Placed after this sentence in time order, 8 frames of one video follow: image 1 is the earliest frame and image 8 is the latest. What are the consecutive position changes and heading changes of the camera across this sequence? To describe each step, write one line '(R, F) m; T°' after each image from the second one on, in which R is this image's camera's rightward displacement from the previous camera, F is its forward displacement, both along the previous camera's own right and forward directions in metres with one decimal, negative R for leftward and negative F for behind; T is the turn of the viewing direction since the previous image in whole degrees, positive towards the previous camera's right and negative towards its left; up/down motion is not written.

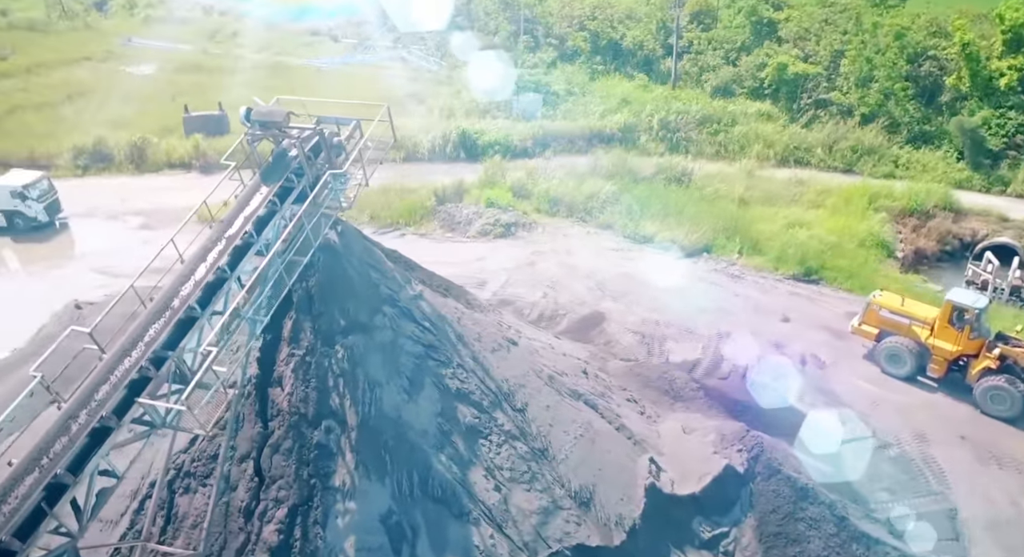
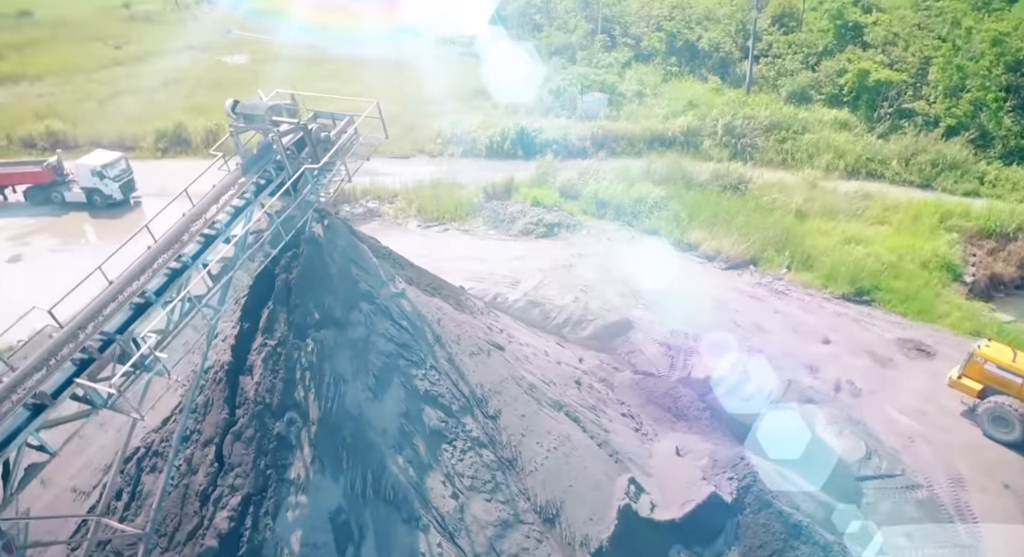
(+0.9, +0.2) m; -6°
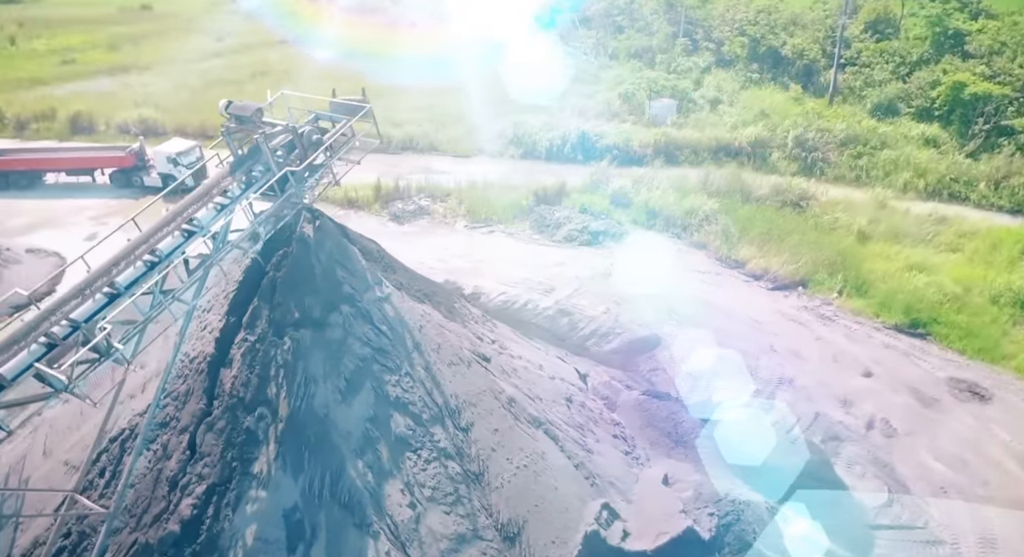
(+0.9, +0.1) m; -6°
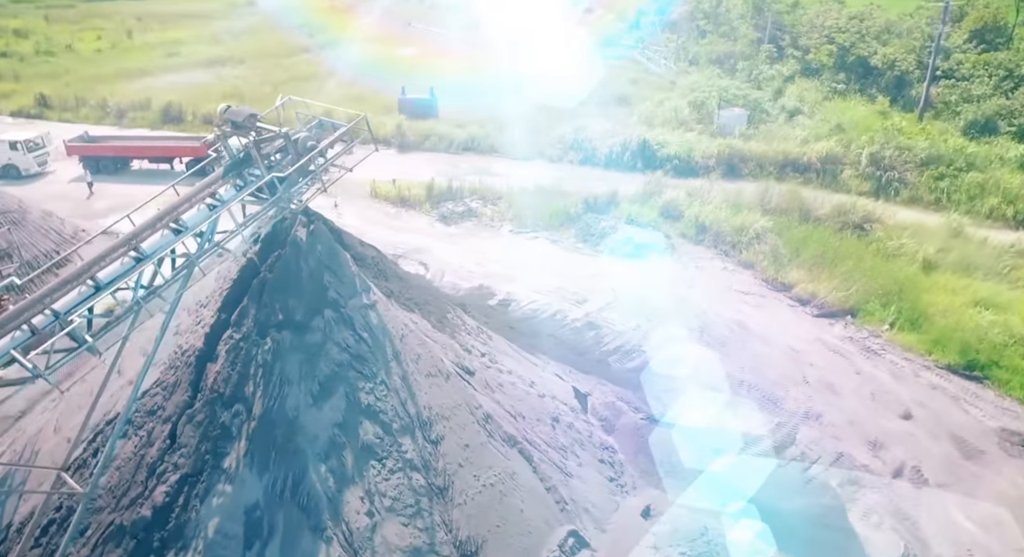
(+0.9, +0.1) m; -6°
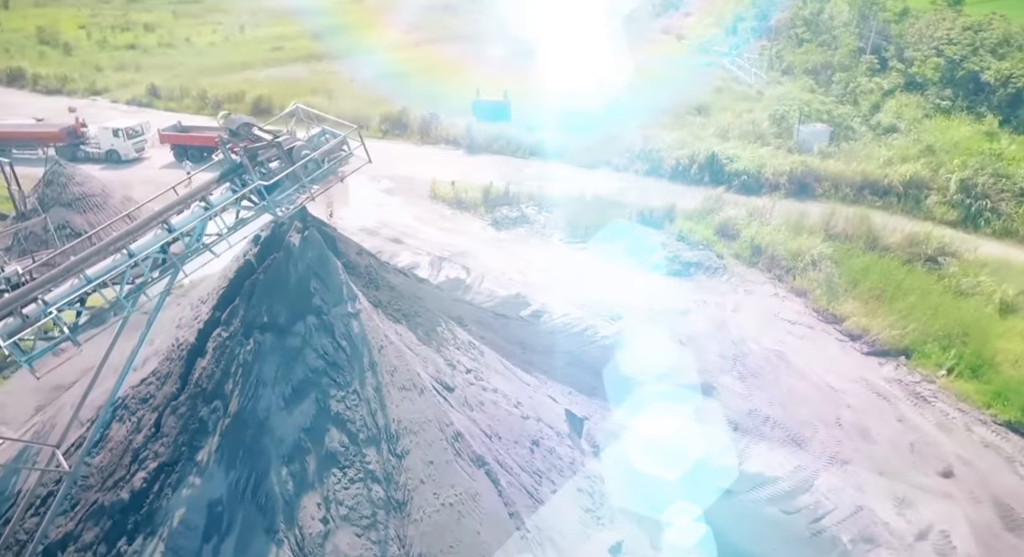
(+1.0, +0.1) m; -6°
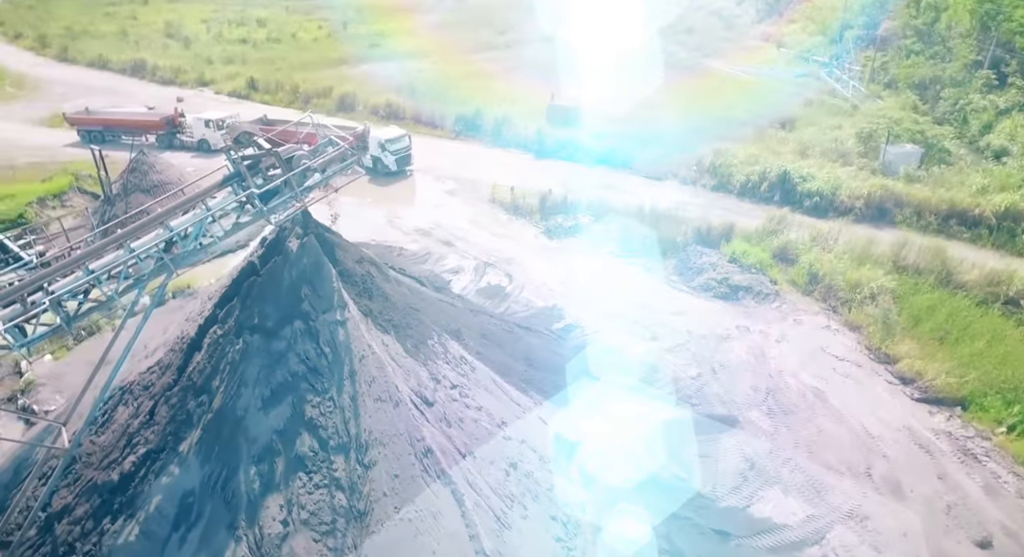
(+1.0, +0.1) m; -6°
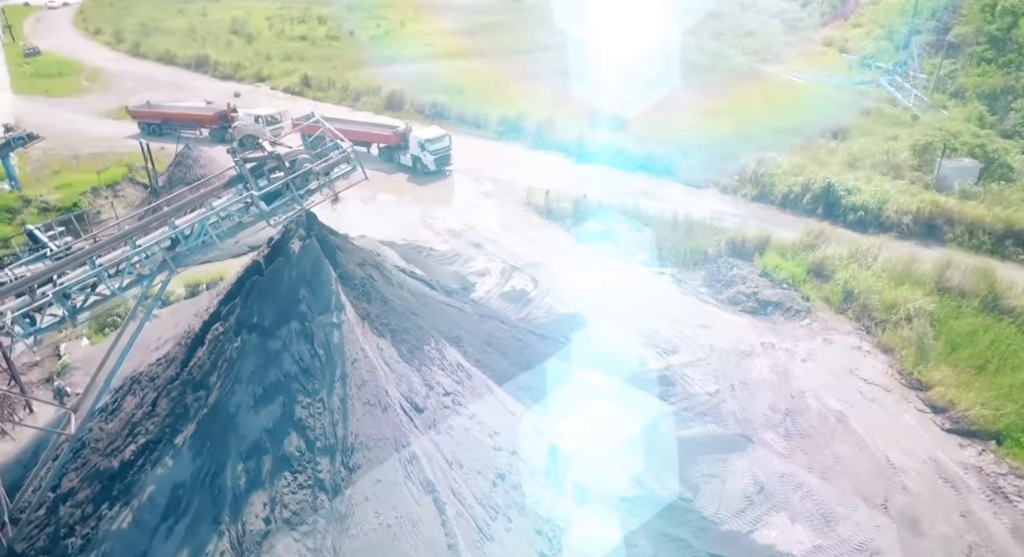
(+0.5, 0.0) m; -4°
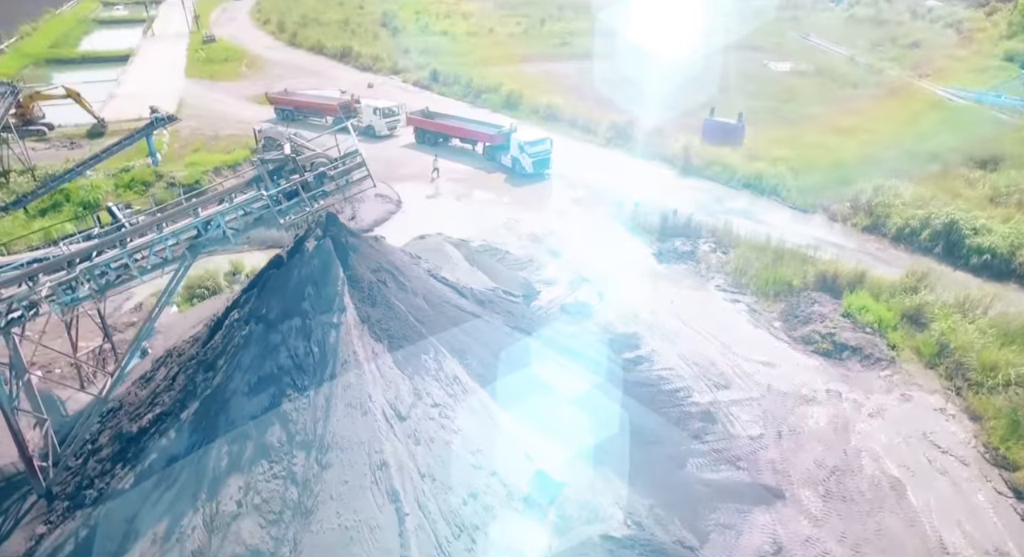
(+1.3, 0.0) m; -9°
